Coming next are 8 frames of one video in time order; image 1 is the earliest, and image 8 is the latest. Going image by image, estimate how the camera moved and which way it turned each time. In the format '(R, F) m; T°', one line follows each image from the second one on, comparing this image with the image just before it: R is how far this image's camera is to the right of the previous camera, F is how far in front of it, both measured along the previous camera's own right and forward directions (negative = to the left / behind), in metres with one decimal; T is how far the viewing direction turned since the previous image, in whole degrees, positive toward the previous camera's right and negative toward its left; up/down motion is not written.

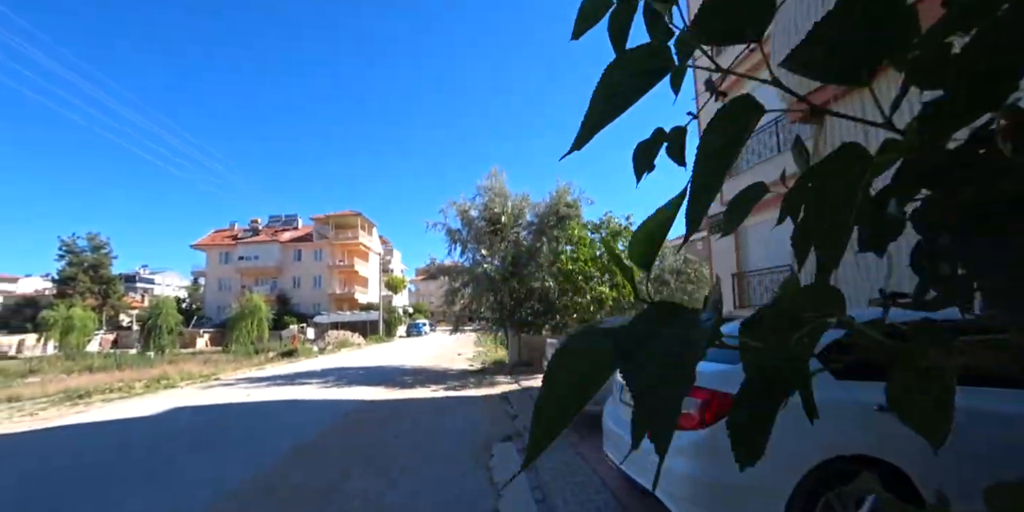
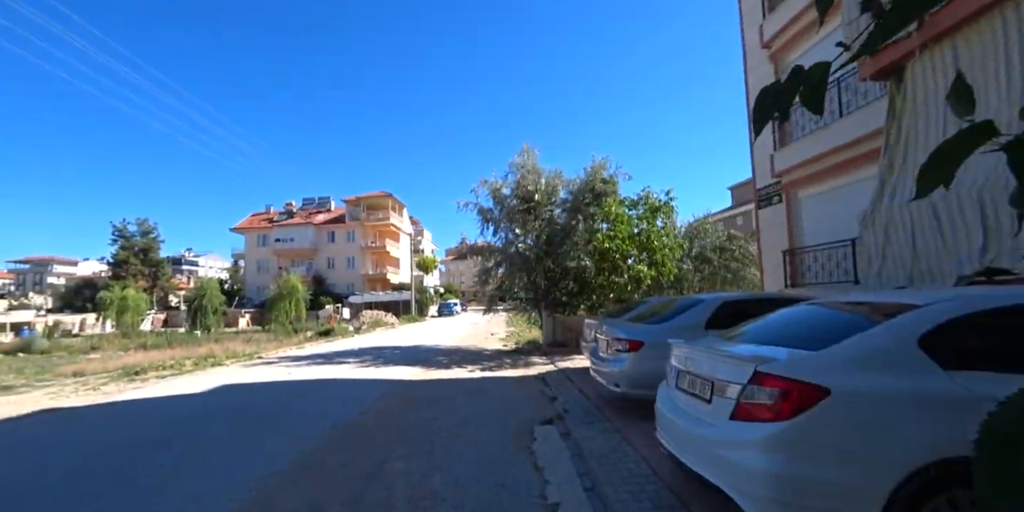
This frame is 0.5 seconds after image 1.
(-0.2, +0.3) m; -4°
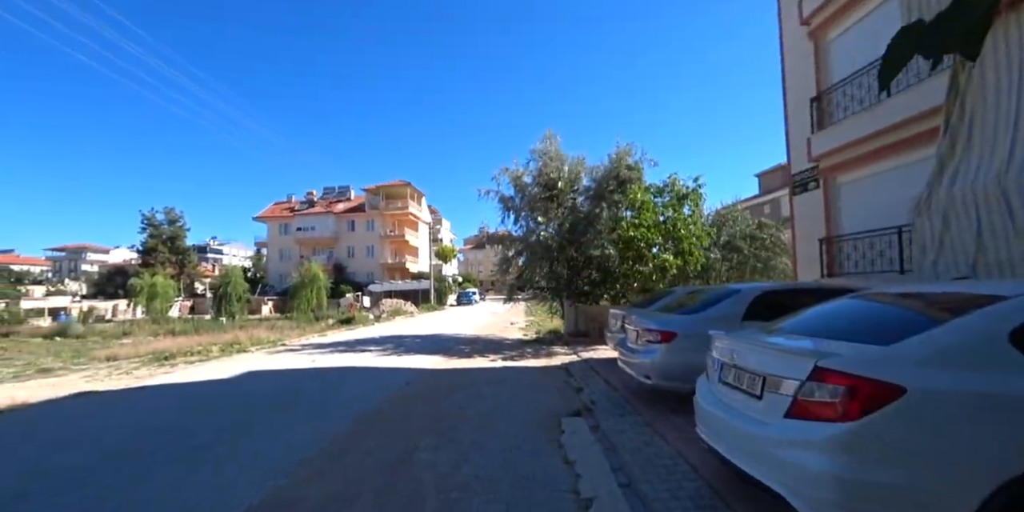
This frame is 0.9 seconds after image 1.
(-0.2, +0.2) m; -2°
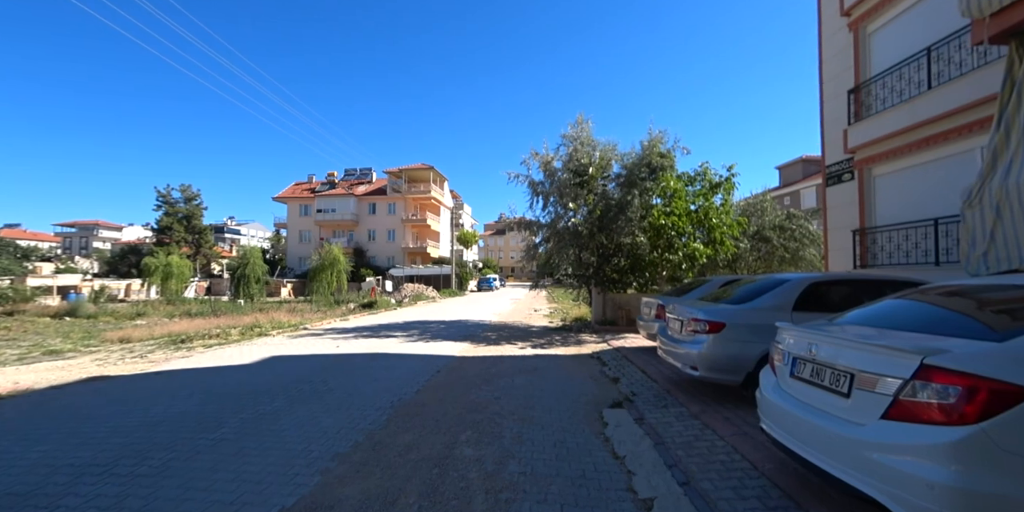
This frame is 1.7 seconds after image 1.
(-0.4, +0.2) m; -1°
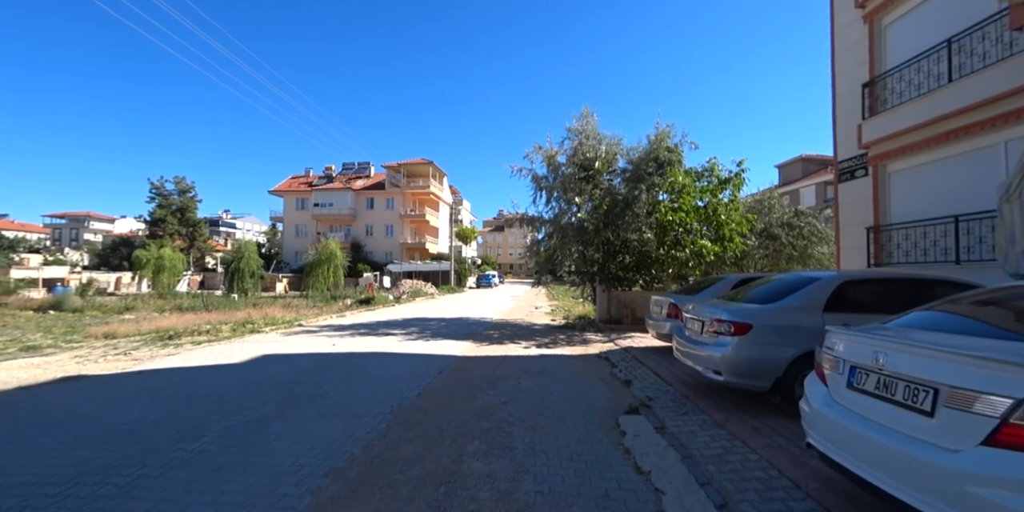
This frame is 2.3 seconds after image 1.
(-0.2, +0.4) m; 0°
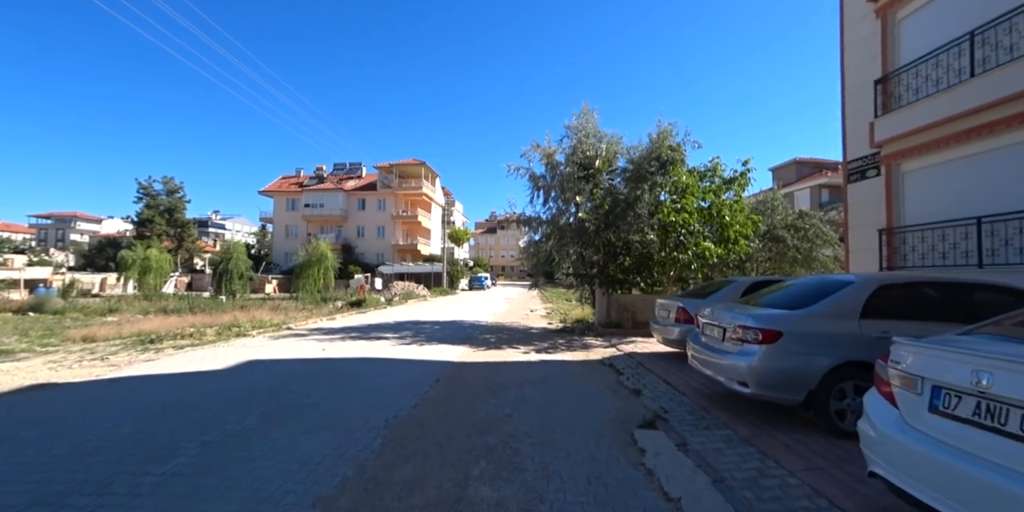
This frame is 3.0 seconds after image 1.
(-0.1, +0.4) m; +1°
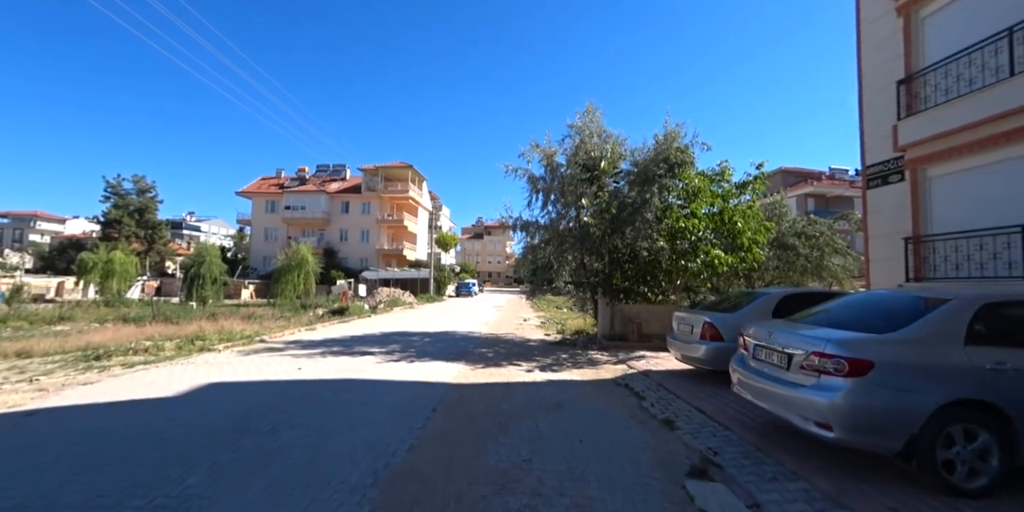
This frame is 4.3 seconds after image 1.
(-0.3, +0.9) m; +2°
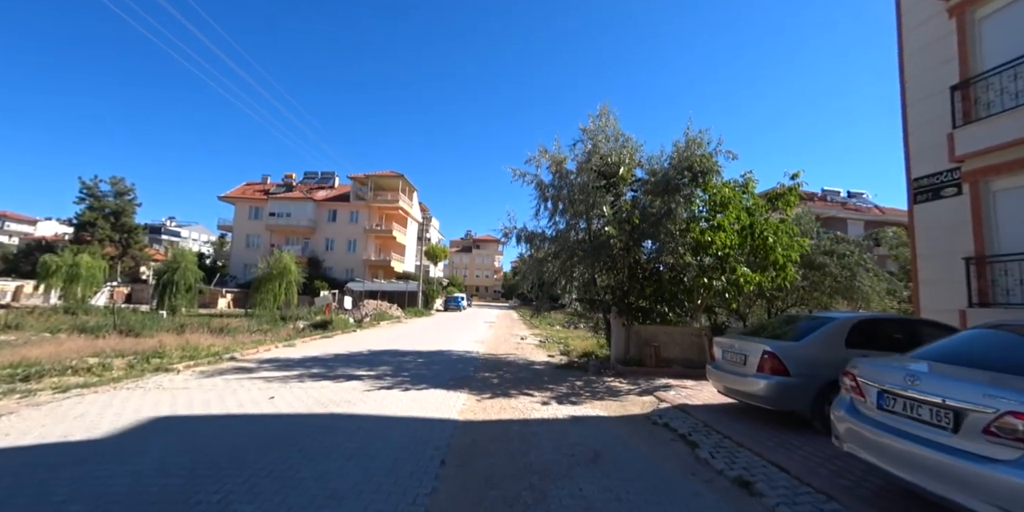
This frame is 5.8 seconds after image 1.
(-0.5, +1.1) m; +1°
